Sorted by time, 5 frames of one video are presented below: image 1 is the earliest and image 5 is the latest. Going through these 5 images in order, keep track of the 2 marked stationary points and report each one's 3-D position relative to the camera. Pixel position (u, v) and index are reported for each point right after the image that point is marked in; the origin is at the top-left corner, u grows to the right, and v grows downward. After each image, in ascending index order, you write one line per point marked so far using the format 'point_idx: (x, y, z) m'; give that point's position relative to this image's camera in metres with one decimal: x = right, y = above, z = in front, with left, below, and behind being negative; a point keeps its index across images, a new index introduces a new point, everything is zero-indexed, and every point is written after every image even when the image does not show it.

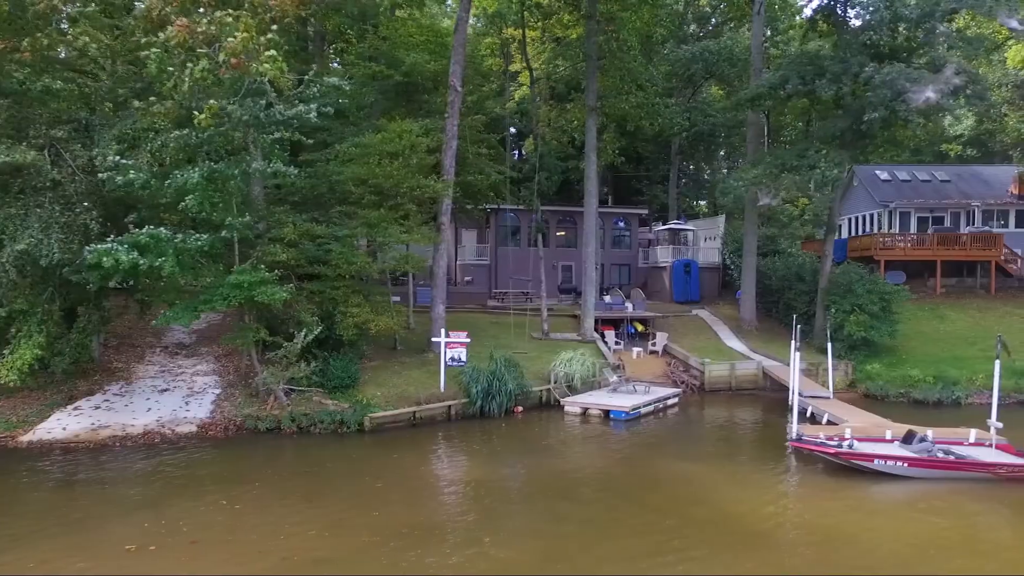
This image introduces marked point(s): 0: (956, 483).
0: (+13.6, -6.1, +14.5) m
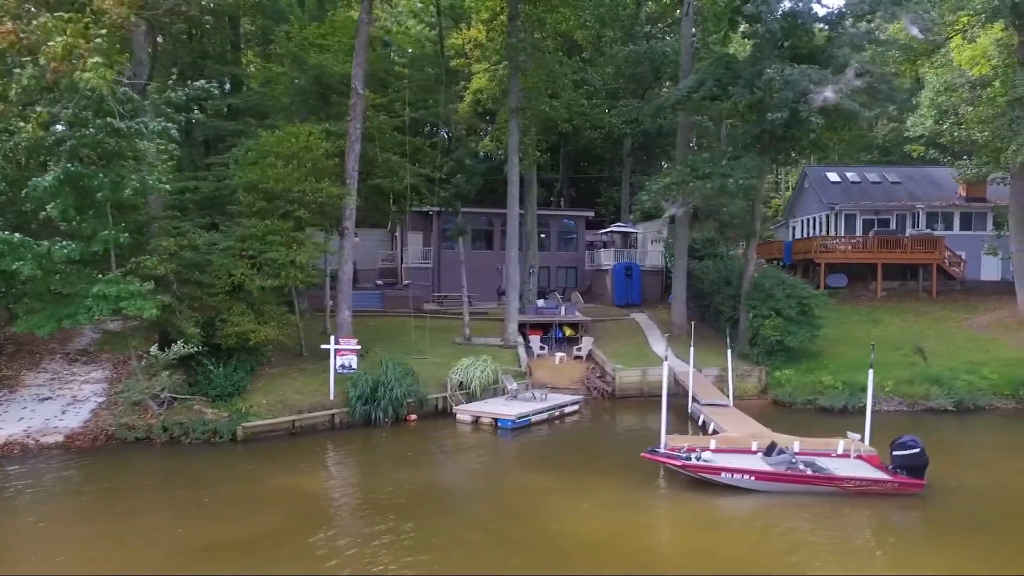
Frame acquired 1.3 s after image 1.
0: (+8.8, -6.3, +14.1) m
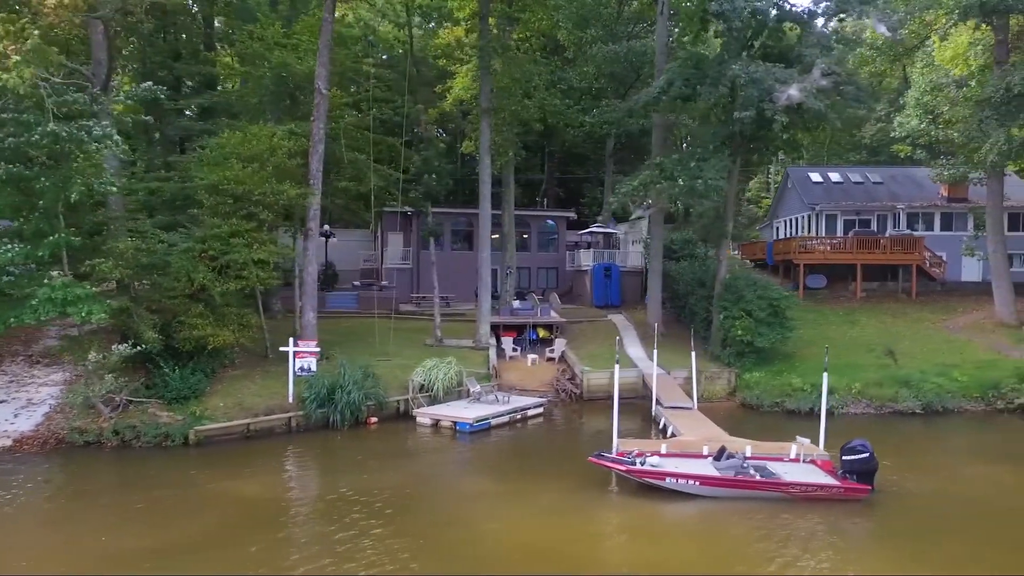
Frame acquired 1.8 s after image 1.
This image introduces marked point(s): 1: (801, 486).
0: (+7.2, -6.4, +13.9) m
1: (+8.4, -5.8, +13.7) m
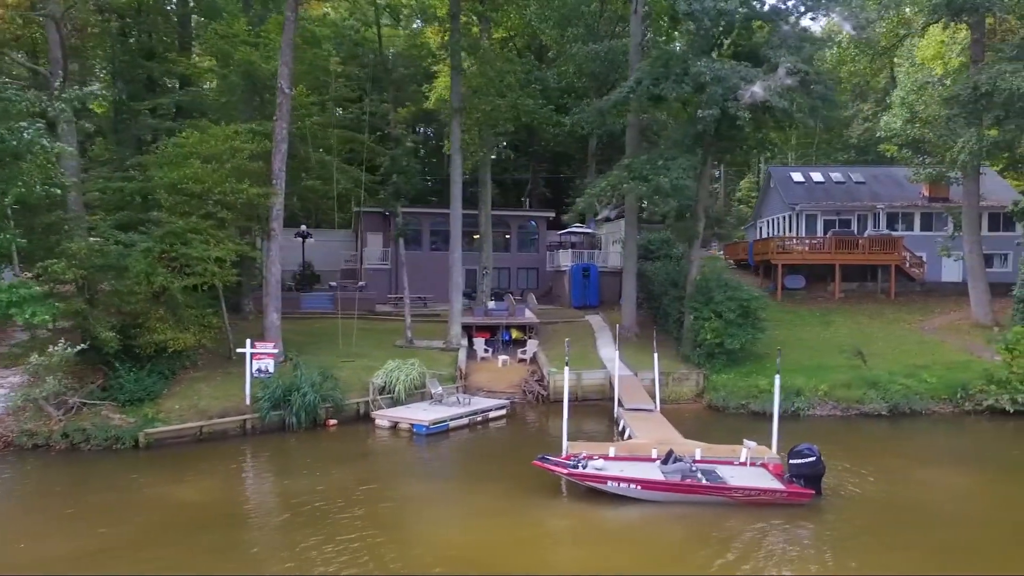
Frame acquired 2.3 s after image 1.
0: (+5.4, -6.4, +13.7) m
1: (+6.7, -5.8, +13.5) m
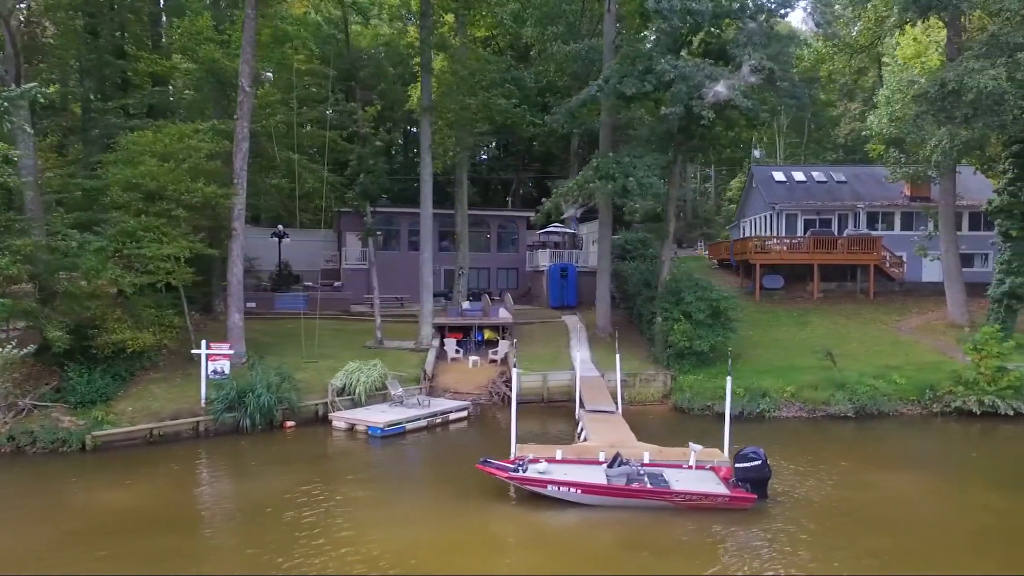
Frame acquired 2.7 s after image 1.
0: (+3.7, -6.4, +13.5) m
1: (+5.0, -5.8, +13.3) m
